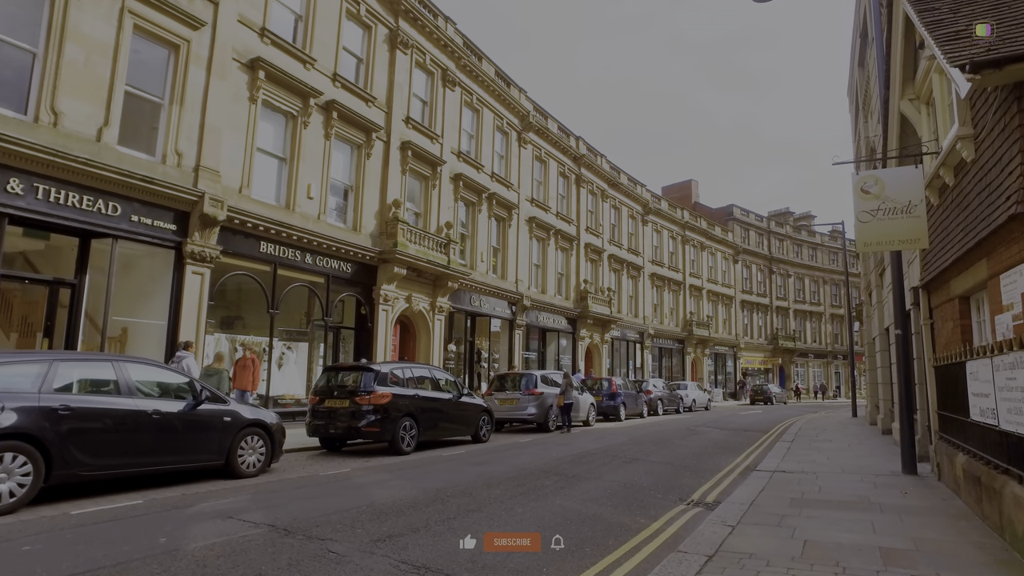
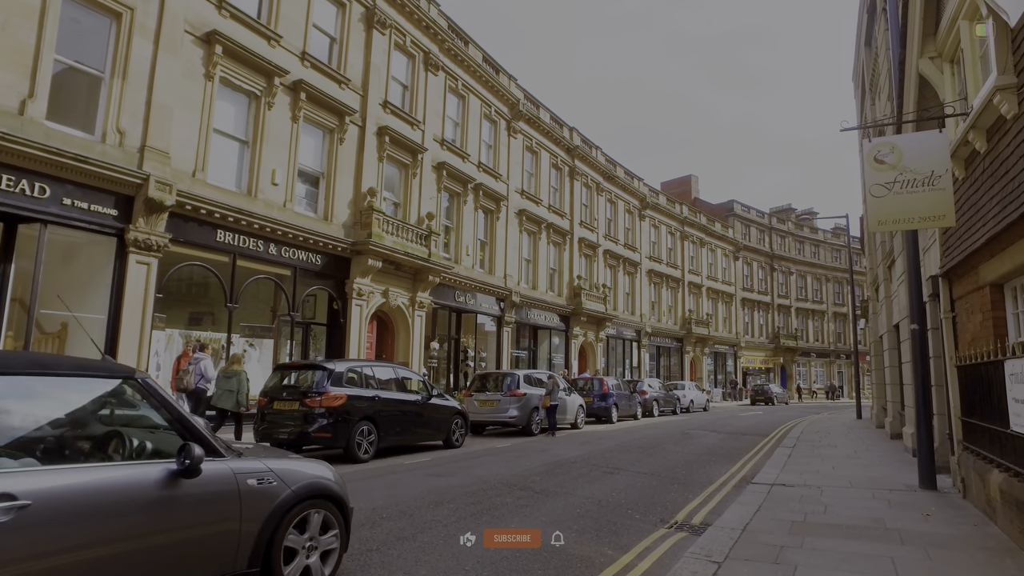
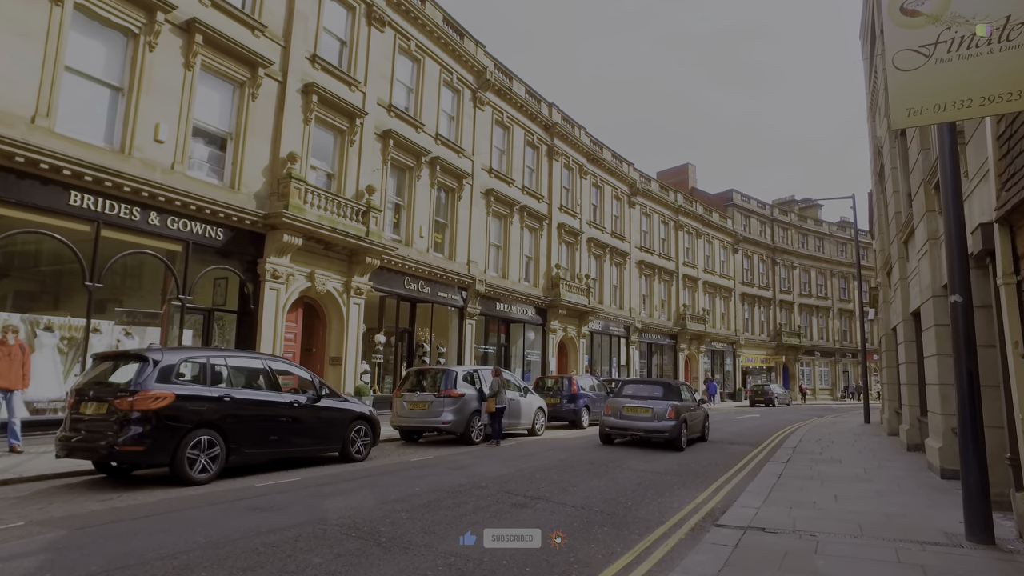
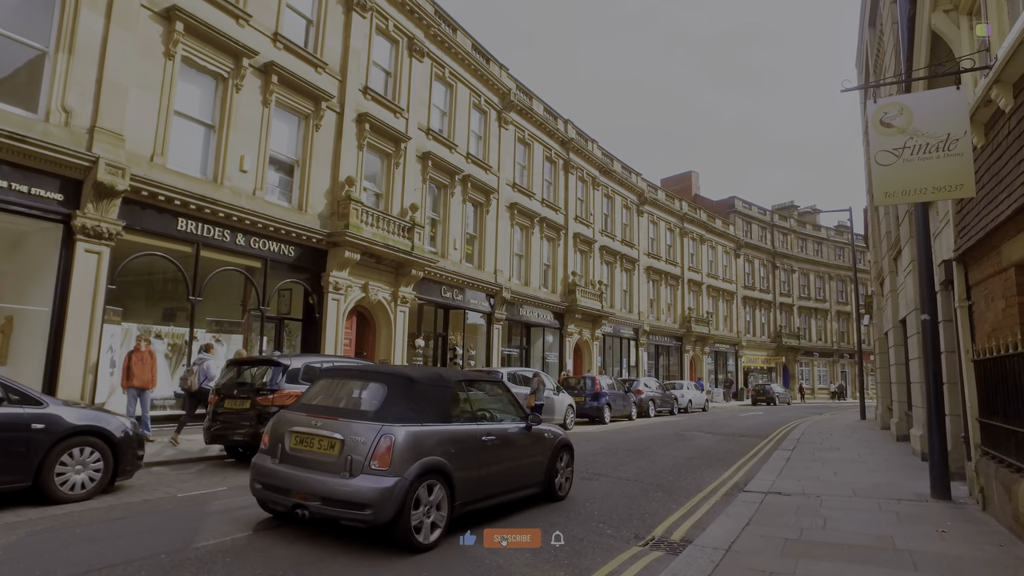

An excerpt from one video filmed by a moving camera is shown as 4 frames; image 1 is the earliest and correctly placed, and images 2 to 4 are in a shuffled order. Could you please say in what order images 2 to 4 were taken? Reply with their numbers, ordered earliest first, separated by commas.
2, 4, 3
